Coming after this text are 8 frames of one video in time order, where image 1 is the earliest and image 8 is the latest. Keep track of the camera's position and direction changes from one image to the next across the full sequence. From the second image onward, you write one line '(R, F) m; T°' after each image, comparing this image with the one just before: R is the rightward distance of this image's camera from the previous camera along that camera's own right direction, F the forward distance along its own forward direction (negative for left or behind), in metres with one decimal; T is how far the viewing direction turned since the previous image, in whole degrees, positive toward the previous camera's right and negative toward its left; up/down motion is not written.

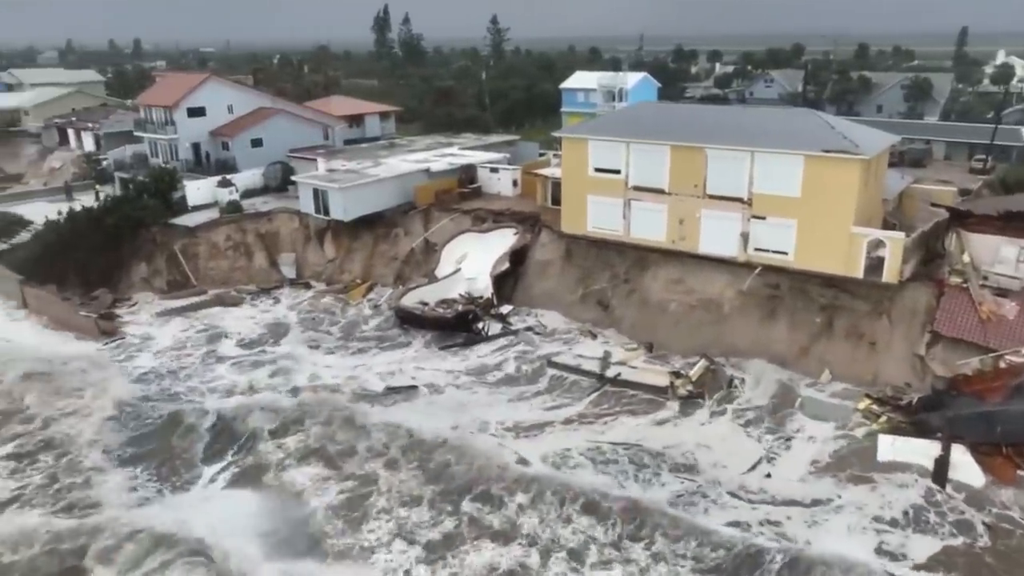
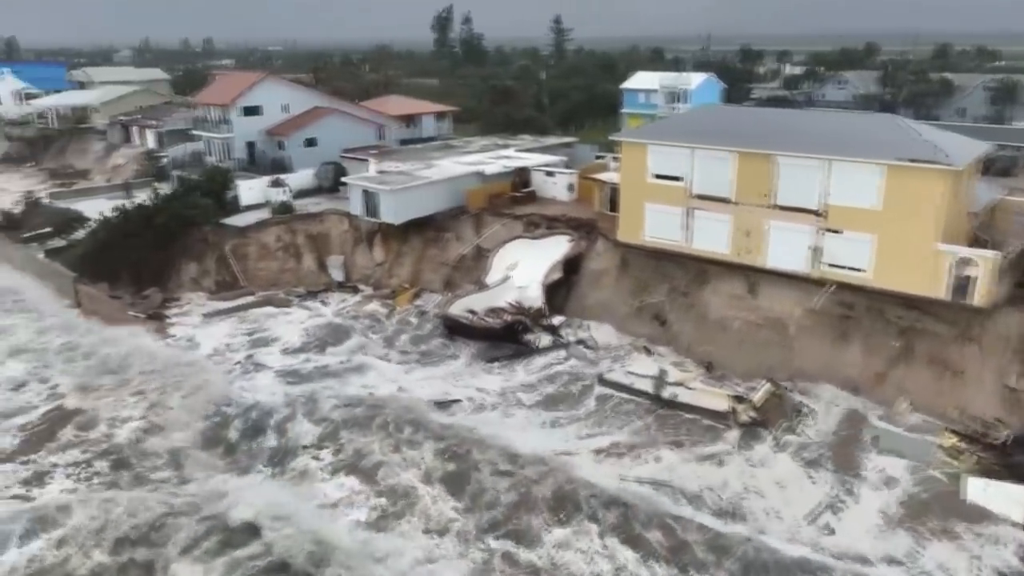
(+0.1, +1.1) m; -4°
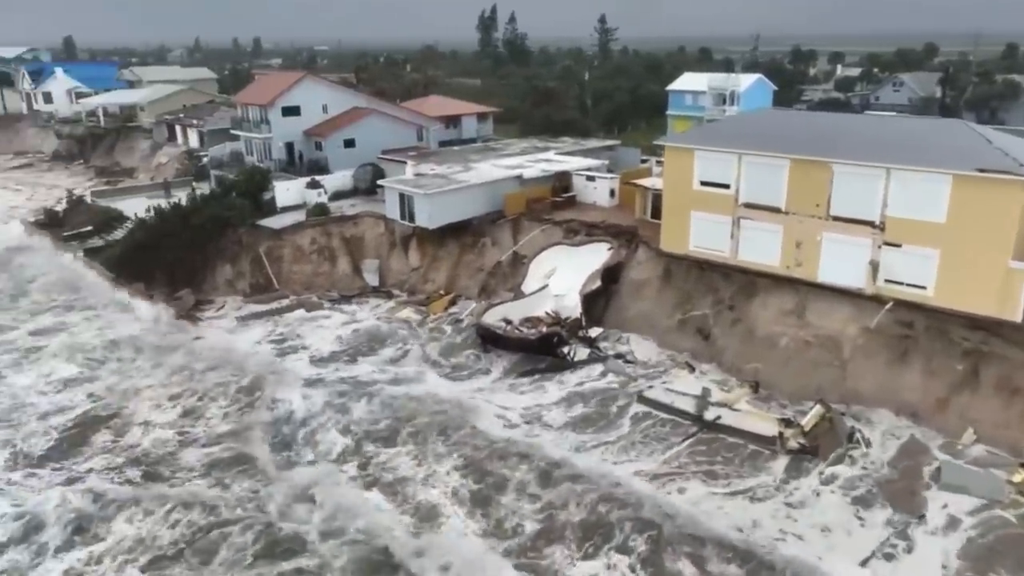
(+0.1, +0.9) m; -3°
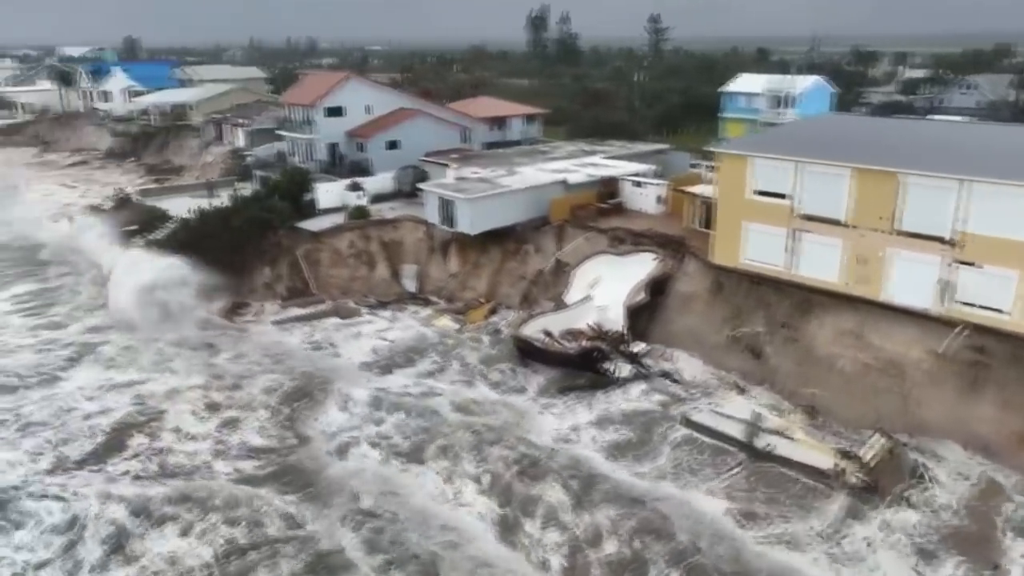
(+0.2, +1.0) m; -4°
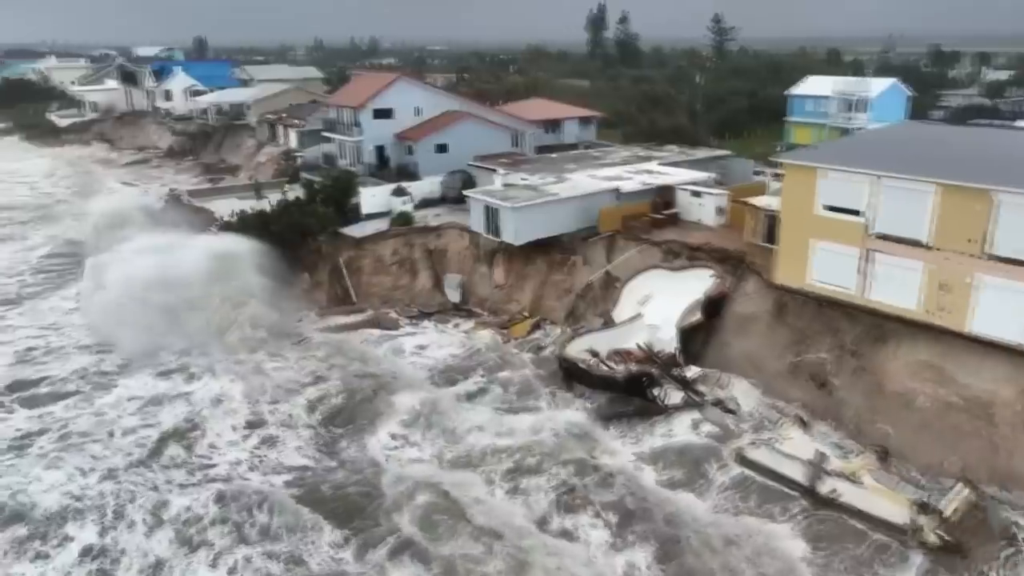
(+0.3, +1.3) m; -4°
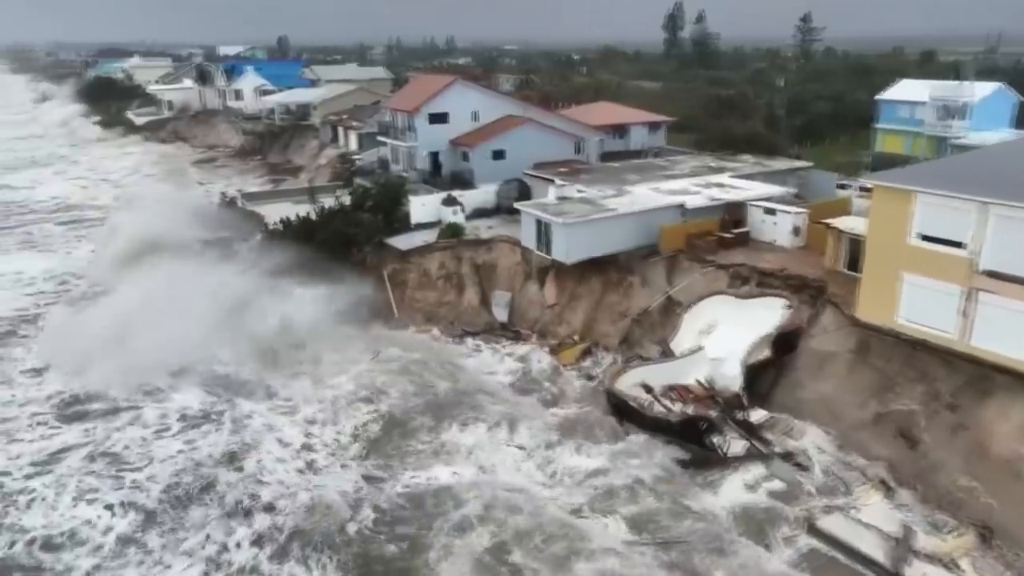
(+0.6, +1.8) m; -5°
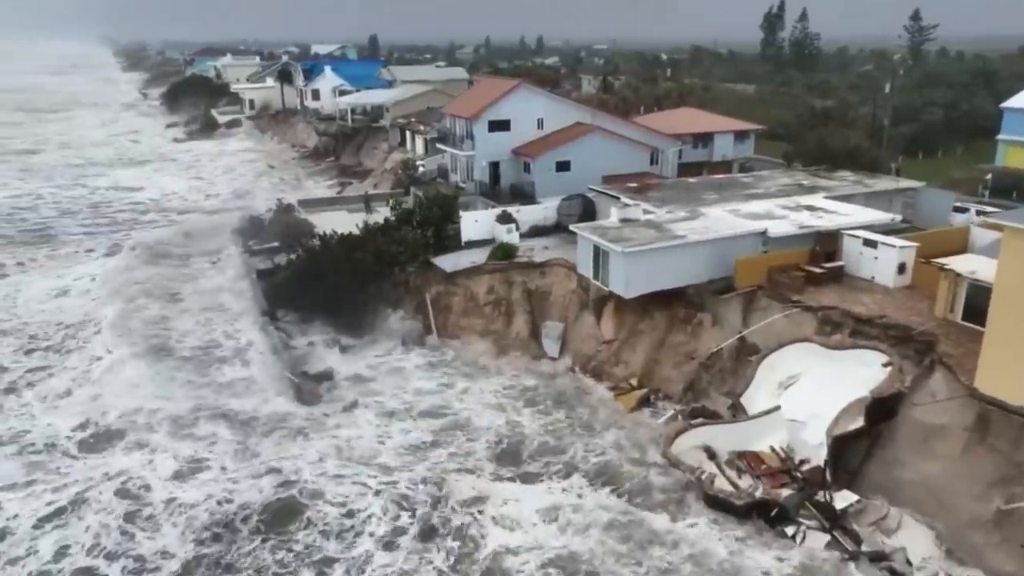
(+0.9, +2.6) m; -6°
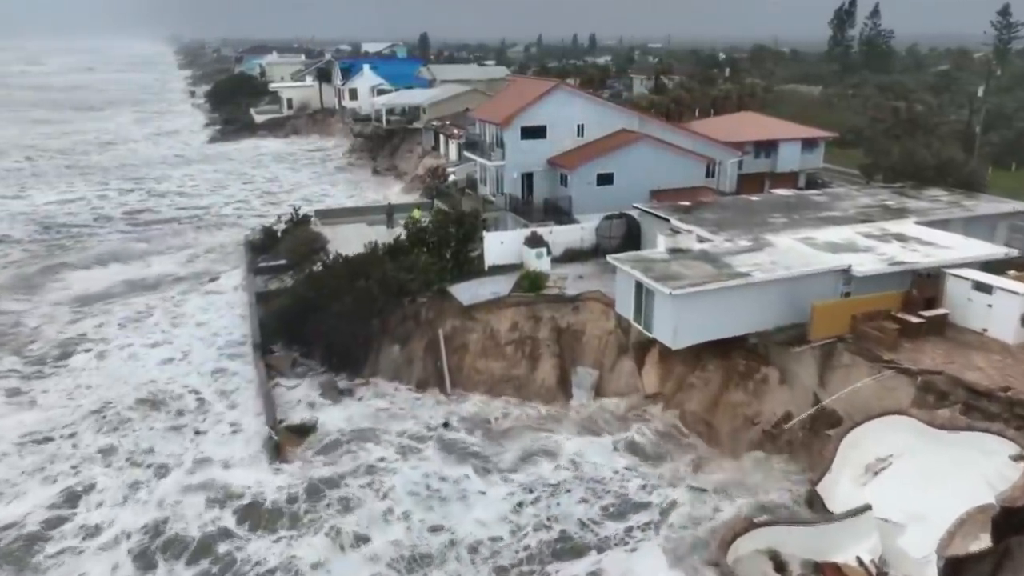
(+0.5, +3.5) m; -4°
